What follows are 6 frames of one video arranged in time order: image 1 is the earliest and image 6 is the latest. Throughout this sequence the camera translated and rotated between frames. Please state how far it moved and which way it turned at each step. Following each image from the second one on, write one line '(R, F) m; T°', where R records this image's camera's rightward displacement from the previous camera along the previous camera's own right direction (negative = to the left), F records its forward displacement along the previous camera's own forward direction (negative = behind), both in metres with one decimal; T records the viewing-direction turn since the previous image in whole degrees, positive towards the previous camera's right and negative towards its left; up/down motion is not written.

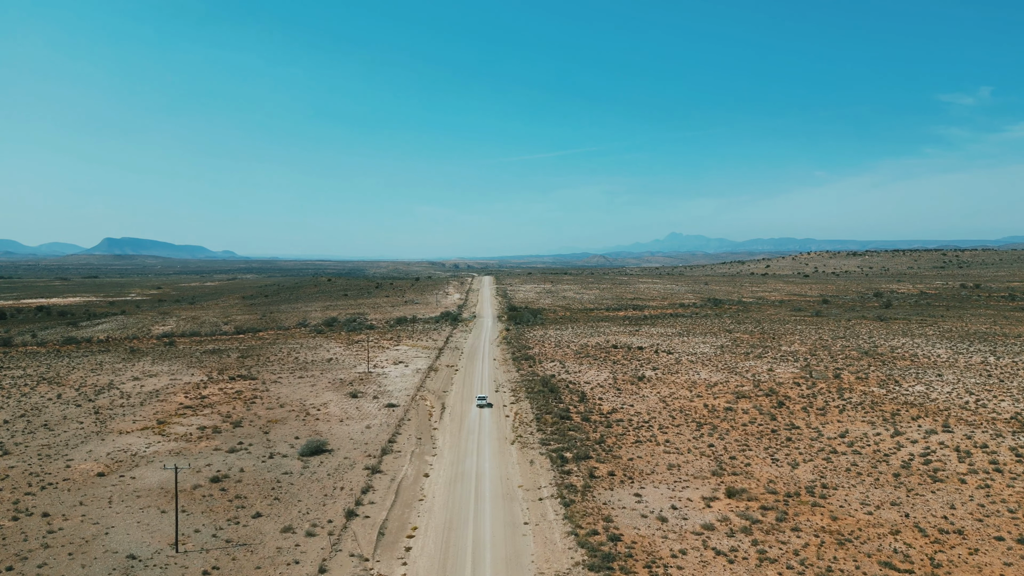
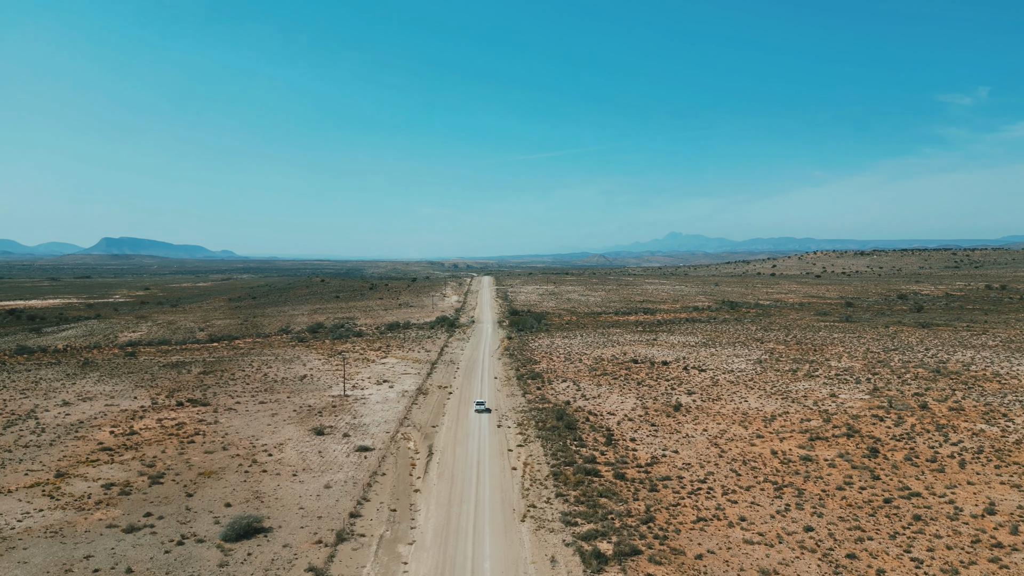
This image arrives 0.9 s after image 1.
(-0.3, +6.9) m; 0°
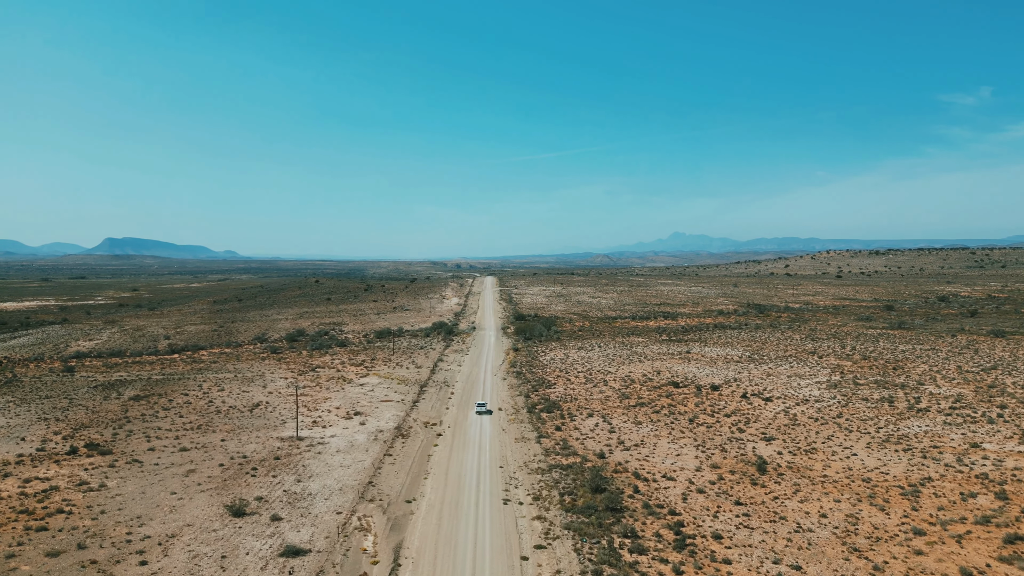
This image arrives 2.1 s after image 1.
(-0.3, +8.8) m; 0°
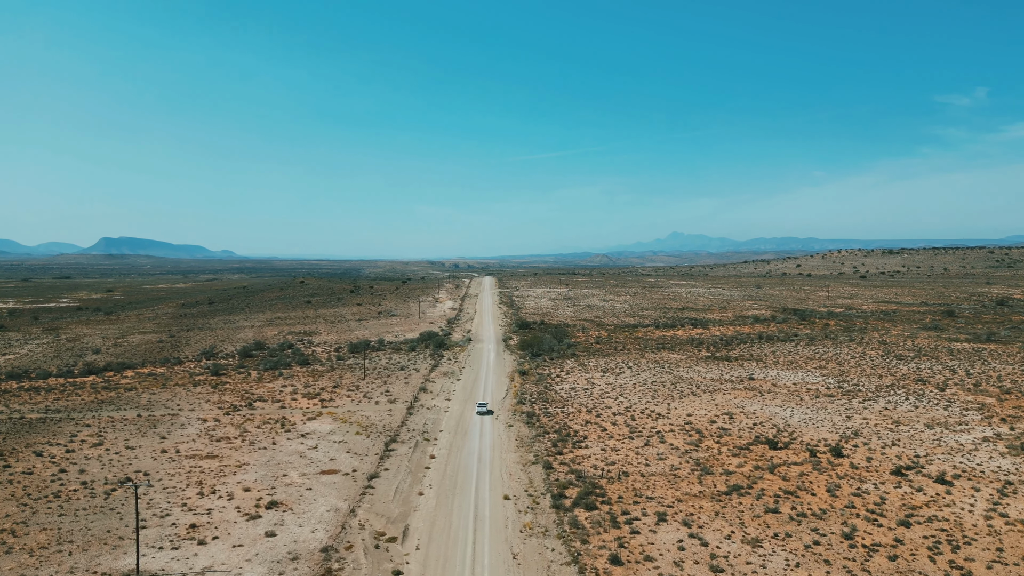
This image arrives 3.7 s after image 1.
(-0.4, +11.7) m; 0°
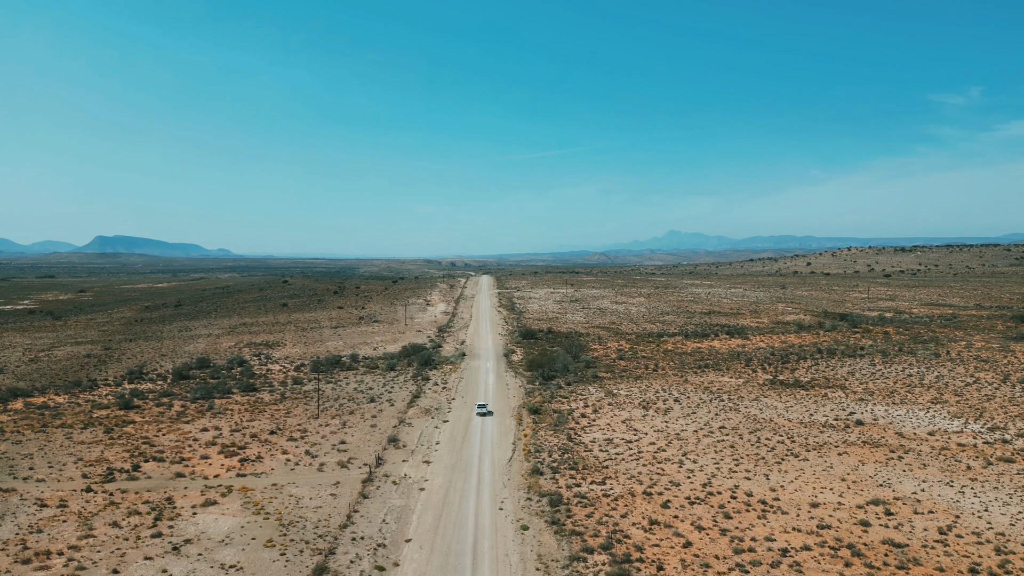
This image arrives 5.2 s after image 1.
(-0.4, +10.7) m; 0°
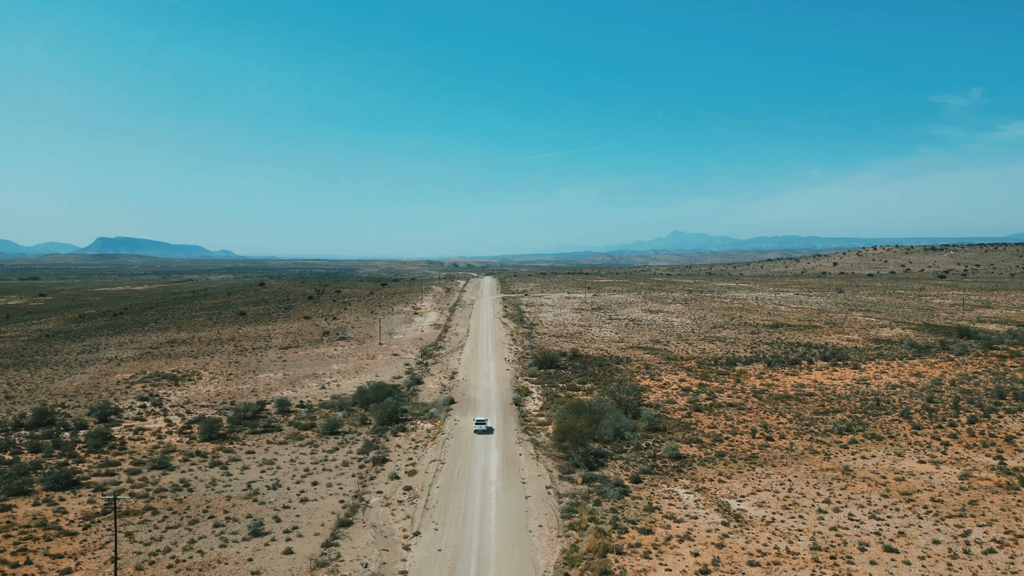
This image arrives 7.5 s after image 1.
(-0.5, +16.4) m; 0°
